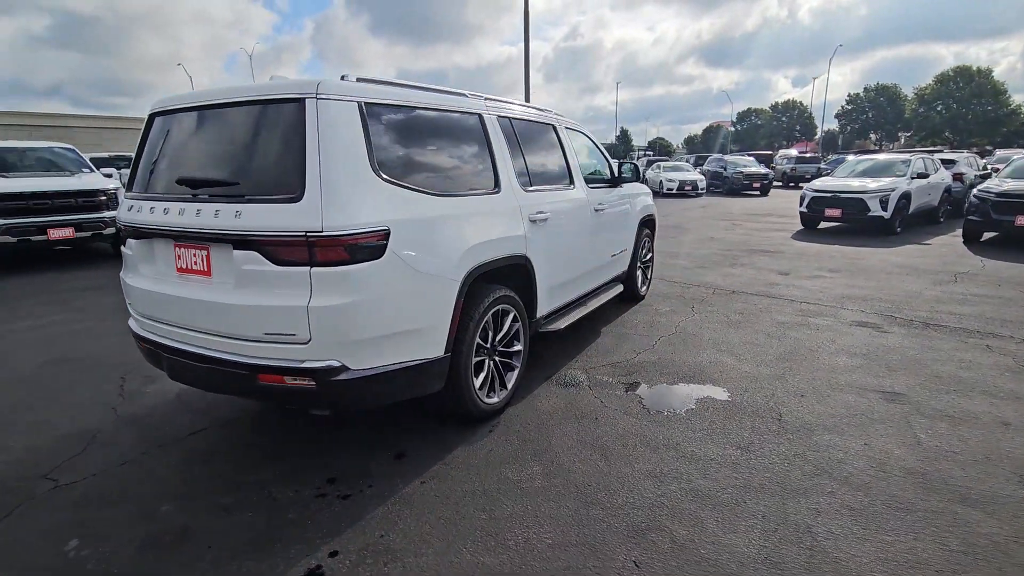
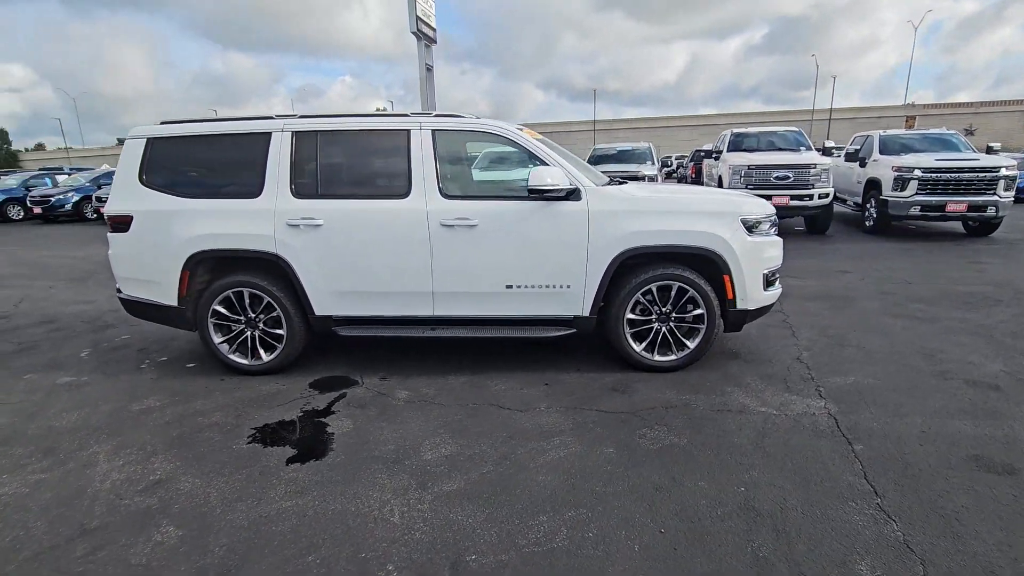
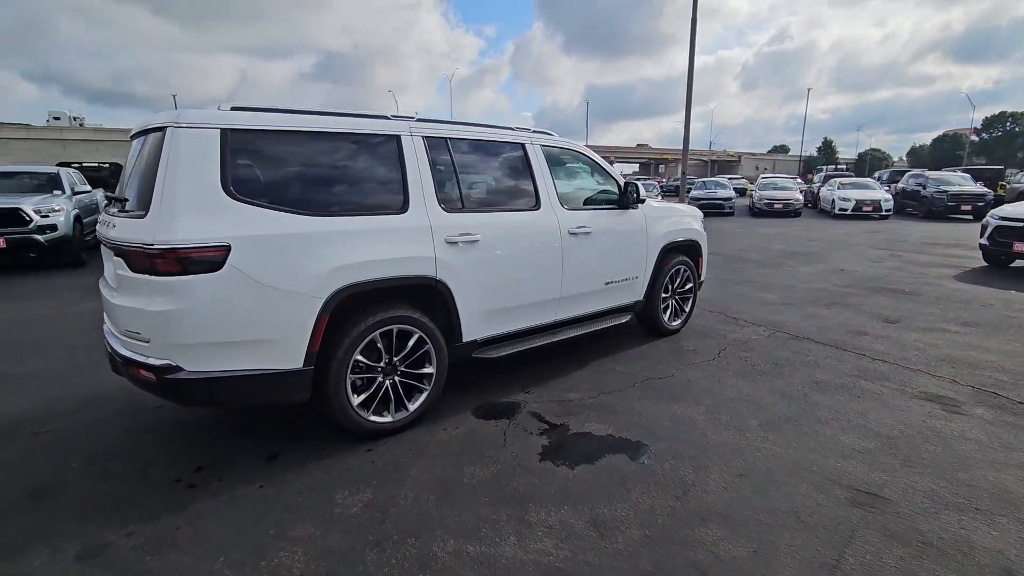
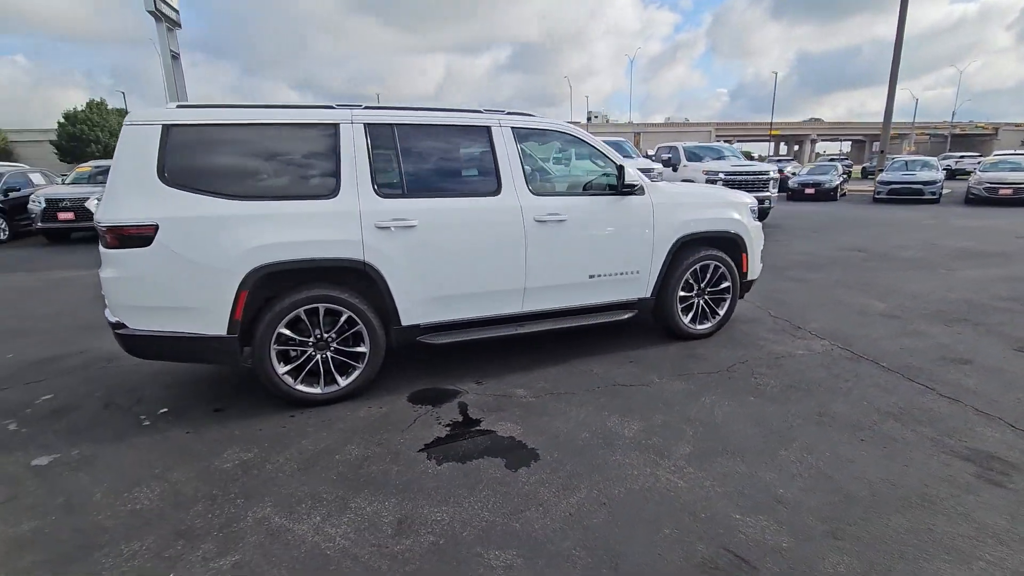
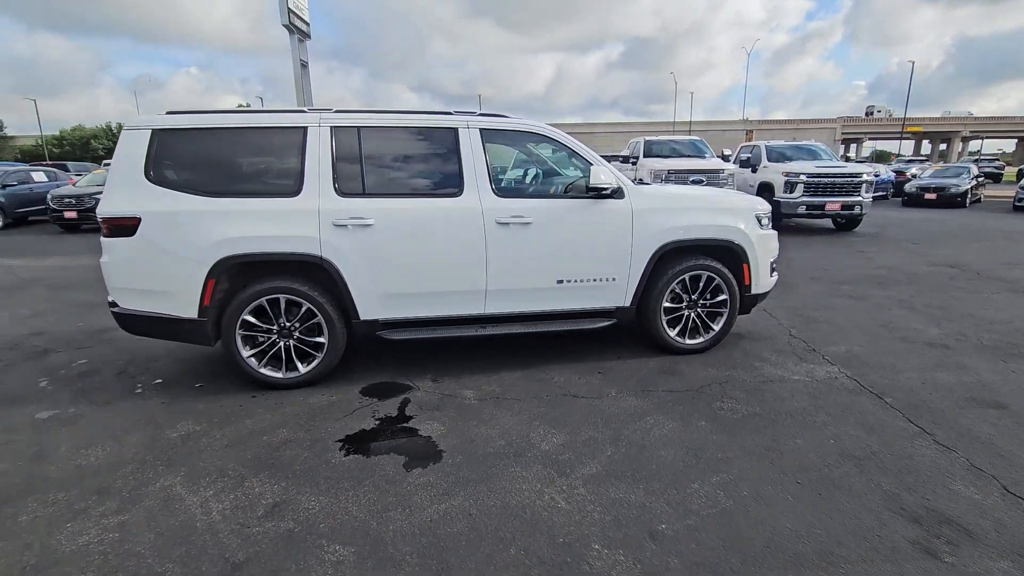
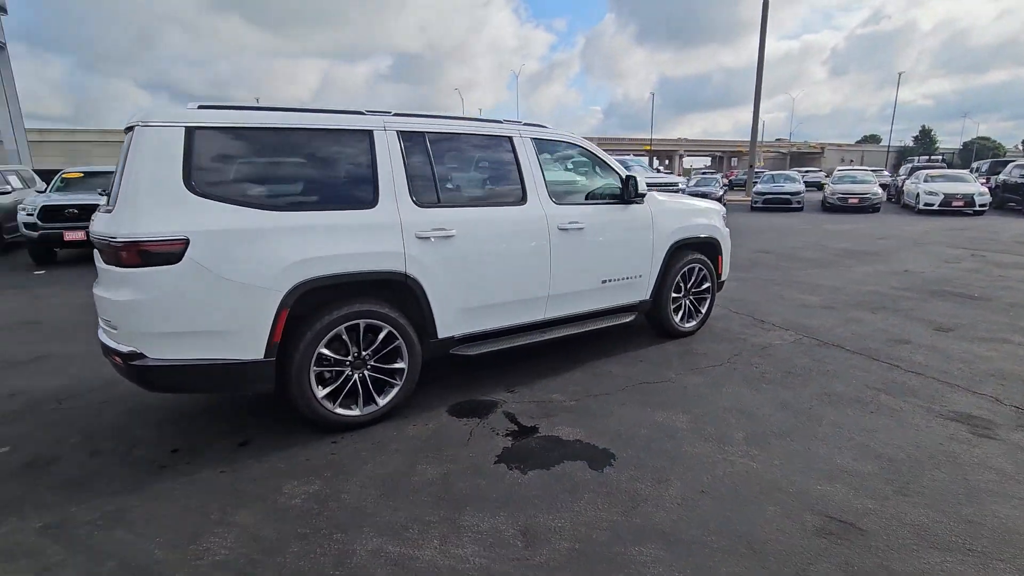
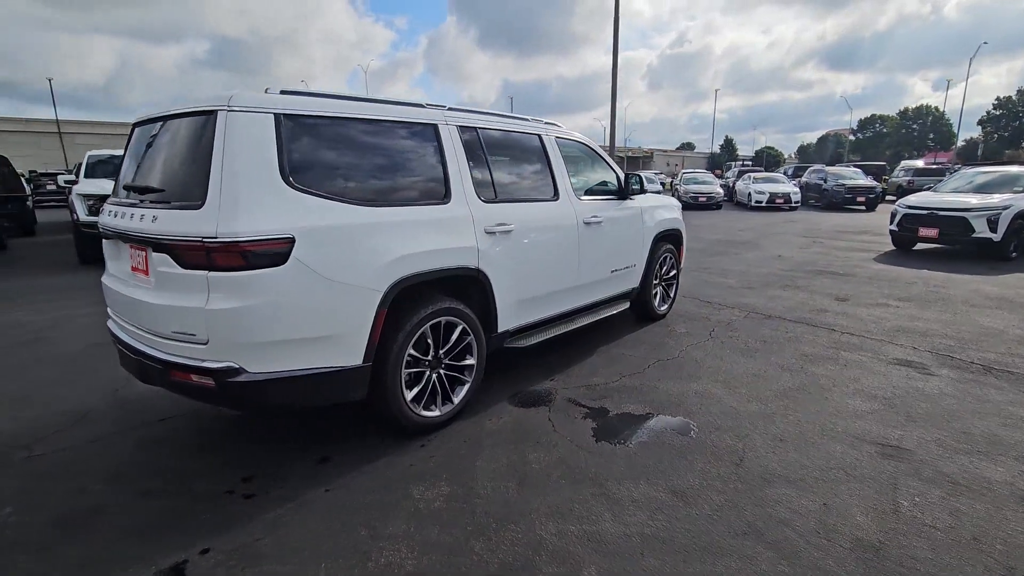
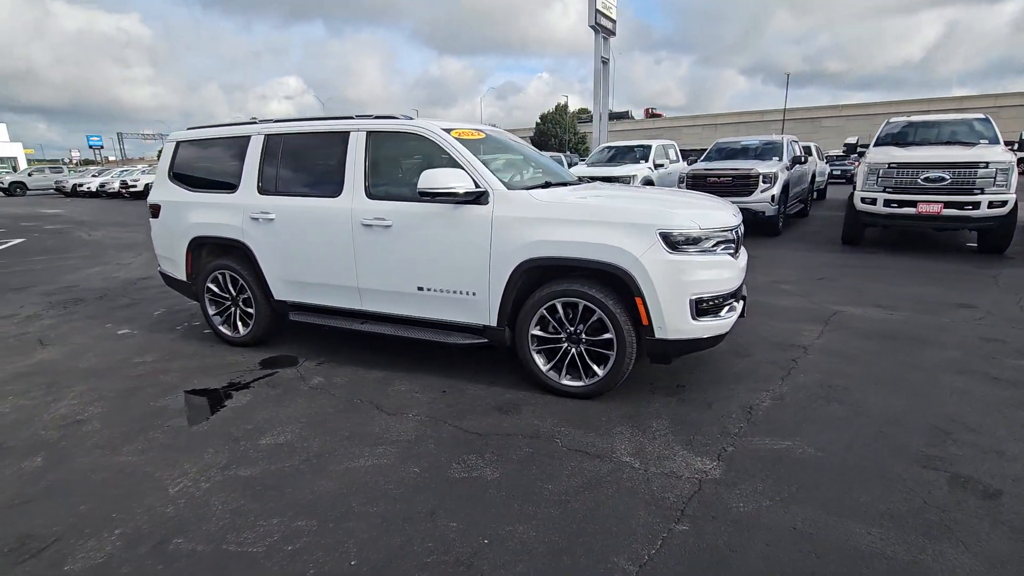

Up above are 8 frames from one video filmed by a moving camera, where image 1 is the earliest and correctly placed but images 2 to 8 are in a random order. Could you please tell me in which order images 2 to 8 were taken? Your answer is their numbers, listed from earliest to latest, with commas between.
7, 3, 6, 4, 5, 2, 8
